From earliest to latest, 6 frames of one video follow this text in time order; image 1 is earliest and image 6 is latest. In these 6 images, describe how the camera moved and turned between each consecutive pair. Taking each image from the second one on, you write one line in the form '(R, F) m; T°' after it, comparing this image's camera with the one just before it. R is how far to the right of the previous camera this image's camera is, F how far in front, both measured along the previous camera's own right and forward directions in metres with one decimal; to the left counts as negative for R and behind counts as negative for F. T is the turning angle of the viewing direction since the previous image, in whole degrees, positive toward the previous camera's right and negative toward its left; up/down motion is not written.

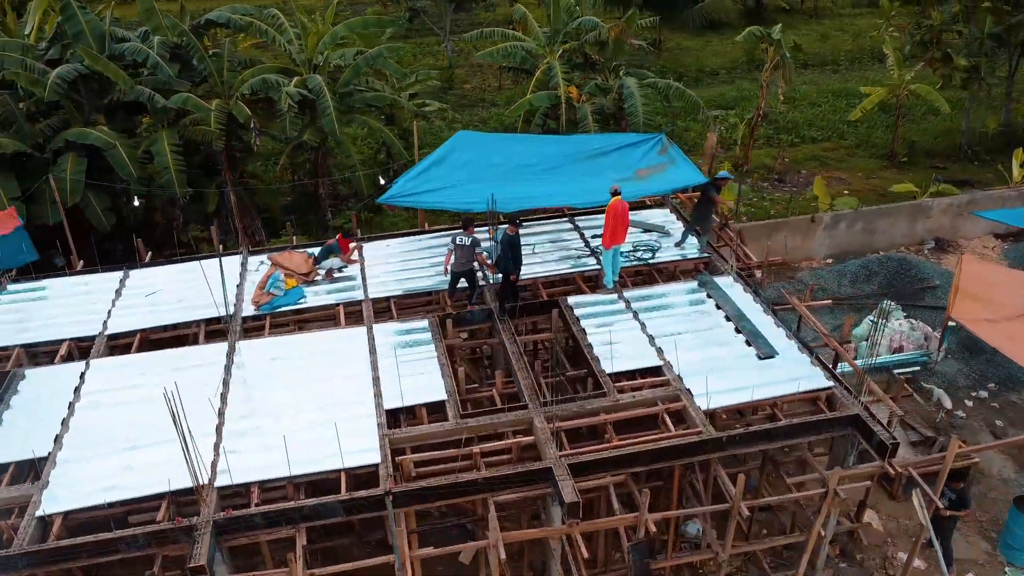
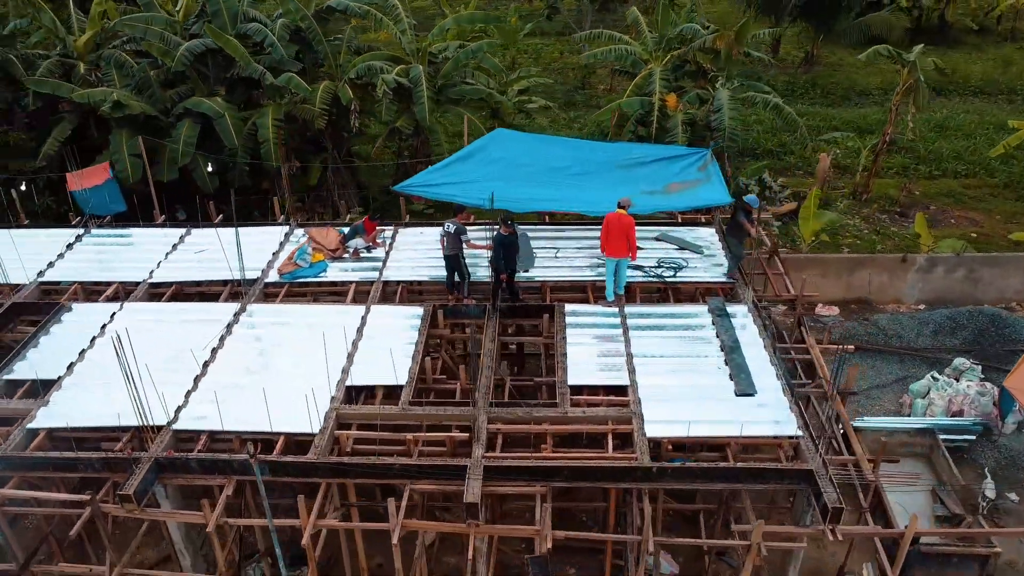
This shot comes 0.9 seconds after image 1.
(+2.4, +0.2) m; -13°
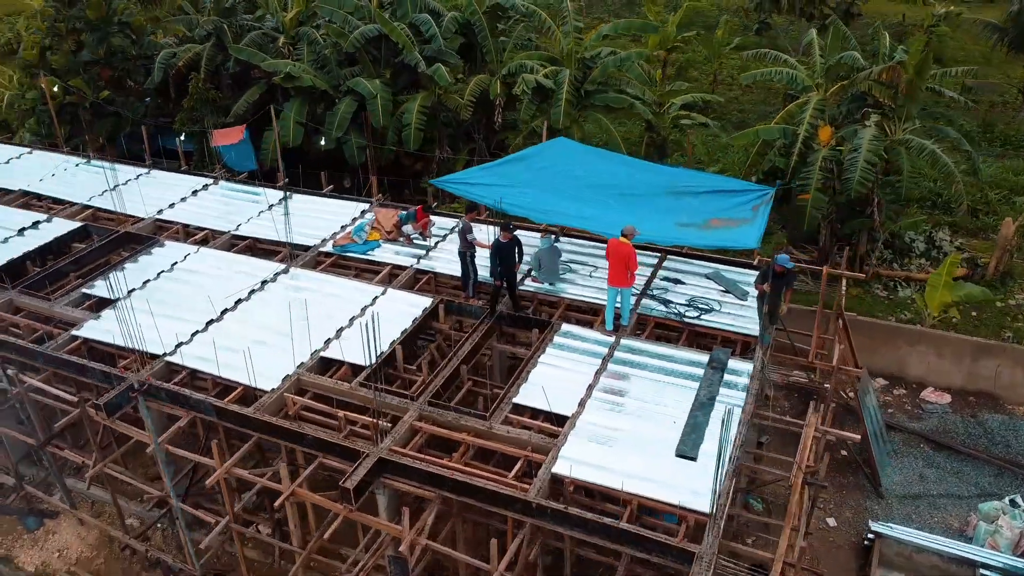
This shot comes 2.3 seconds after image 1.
(+3.4, +0.6) m; -18°
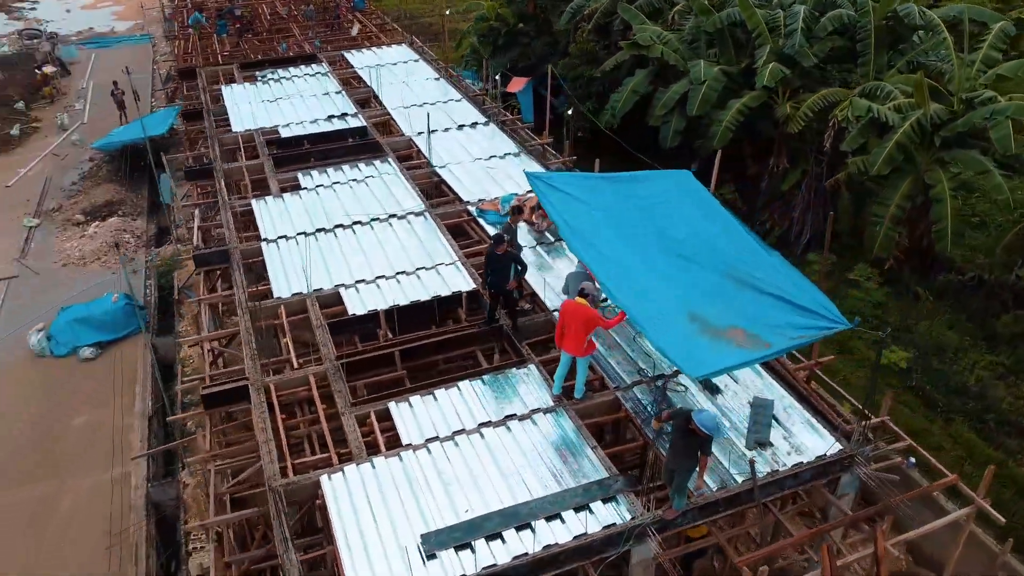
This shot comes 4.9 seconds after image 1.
(+5.9, +3.1) m; -38°
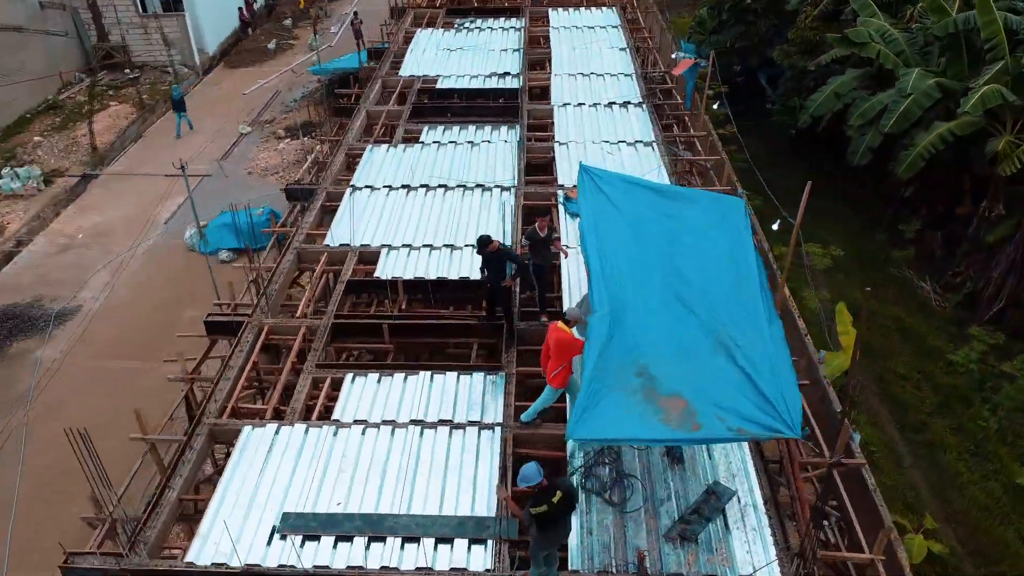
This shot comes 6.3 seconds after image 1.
(+3.0, +1.2) m; -19°
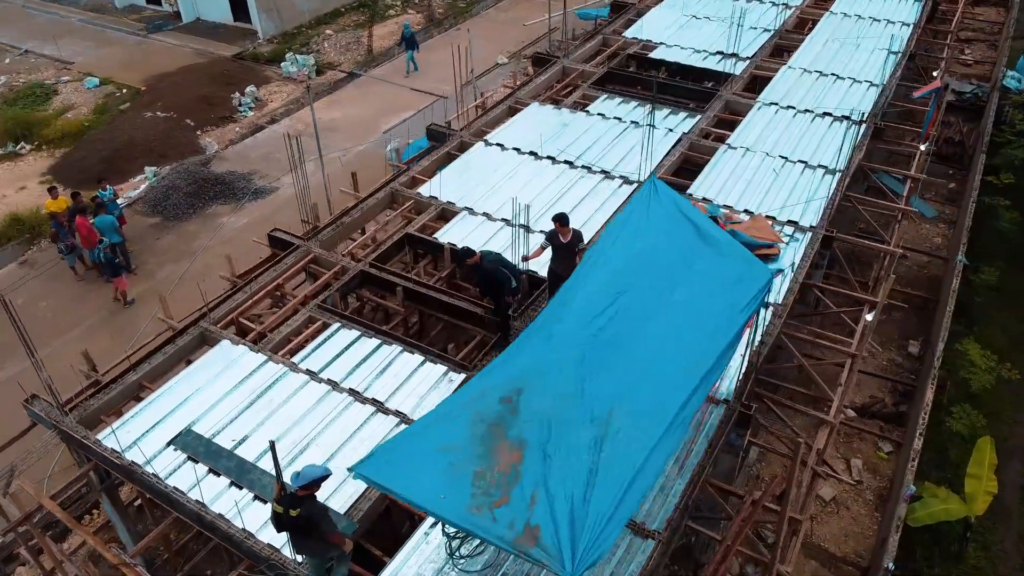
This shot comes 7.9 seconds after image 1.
(+3.2, +1.5) m; -23°
